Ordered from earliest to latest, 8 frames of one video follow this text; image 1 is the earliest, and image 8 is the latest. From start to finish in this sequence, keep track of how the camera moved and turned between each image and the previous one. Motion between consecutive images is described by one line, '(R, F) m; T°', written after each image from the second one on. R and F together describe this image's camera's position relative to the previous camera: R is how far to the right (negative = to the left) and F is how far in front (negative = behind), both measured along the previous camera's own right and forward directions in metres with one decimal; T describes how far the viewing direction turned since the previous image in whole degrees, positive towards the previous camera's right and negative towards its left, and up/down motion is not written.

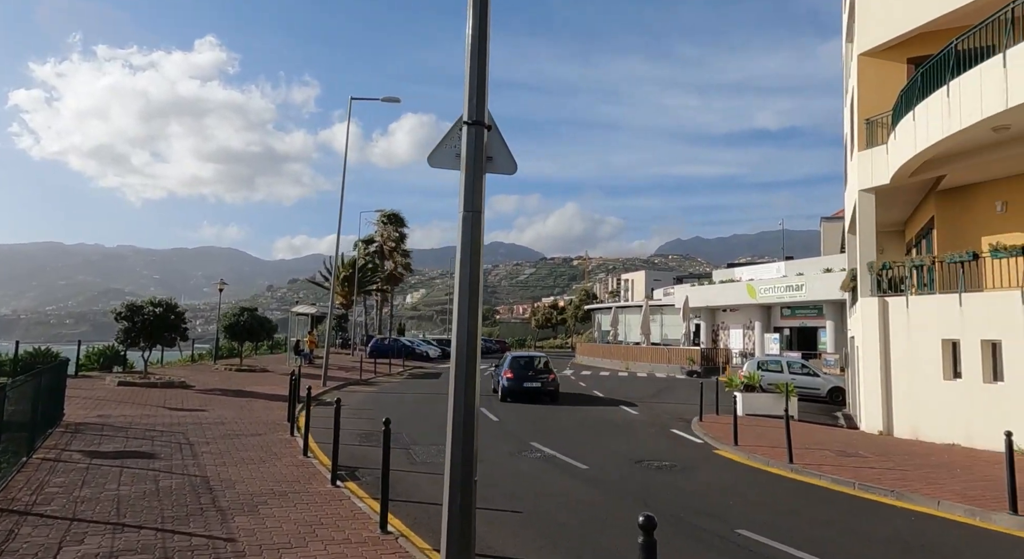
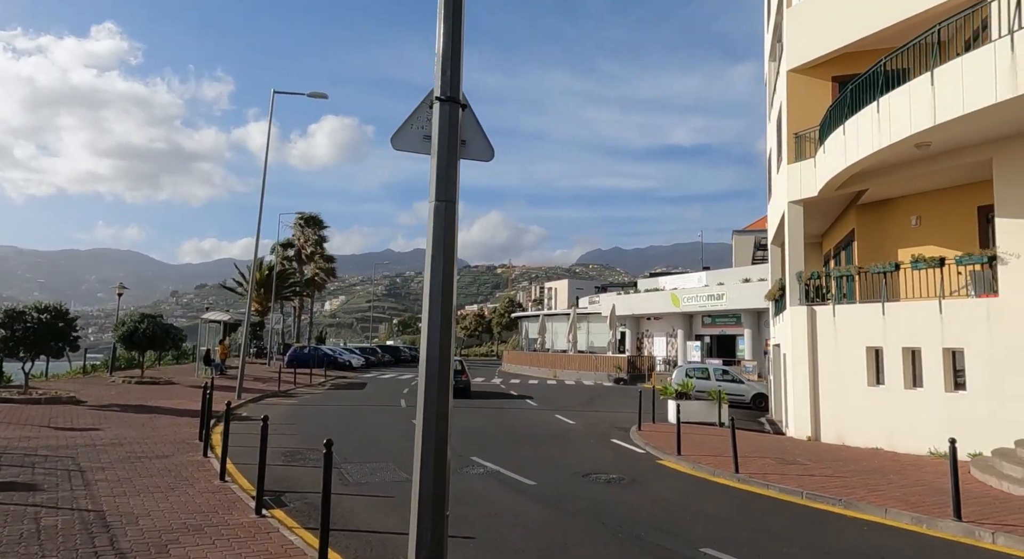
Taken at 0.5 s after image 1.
(-0.3, +0.4) m; +6°
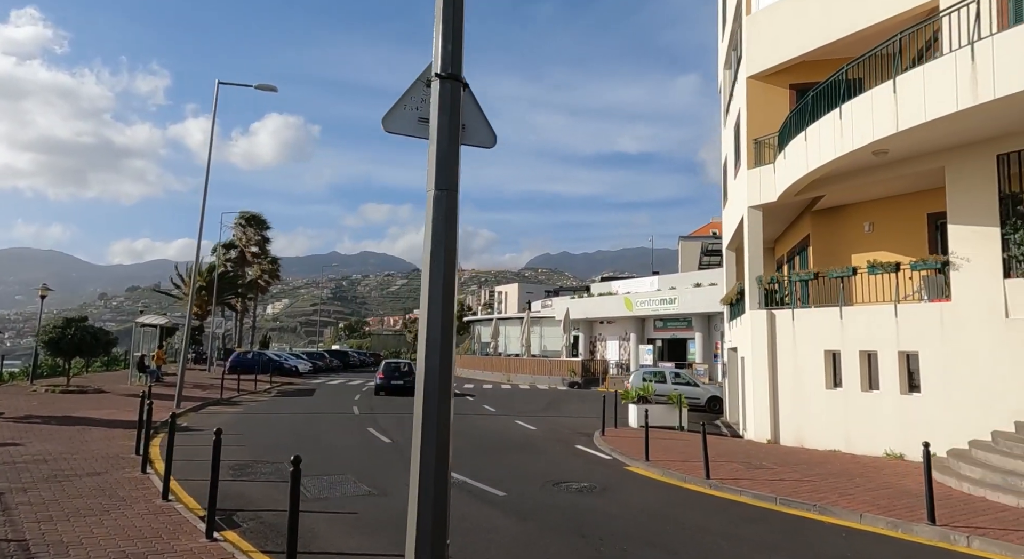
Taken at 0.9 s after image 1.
(-0.3, +0.3) m; +4°
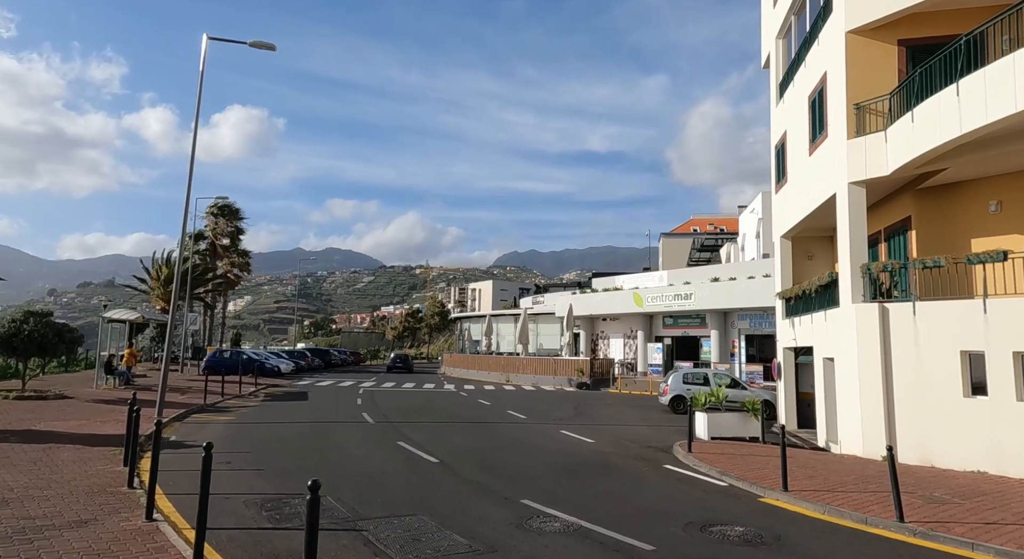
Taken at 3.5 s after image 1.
(-1.9, +2.5) m; +3°
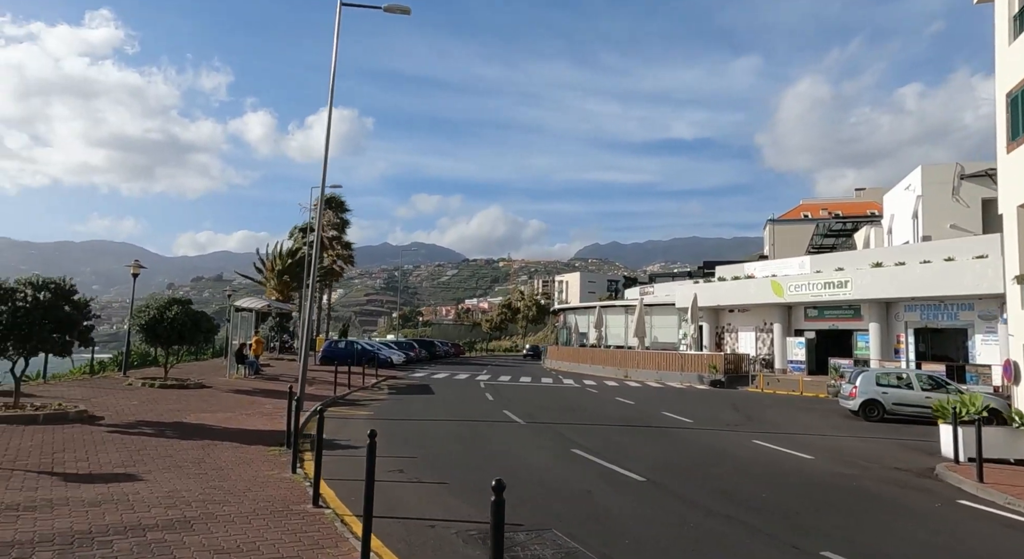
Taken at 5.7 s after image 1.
(-2.1, +2.0) m; -7°
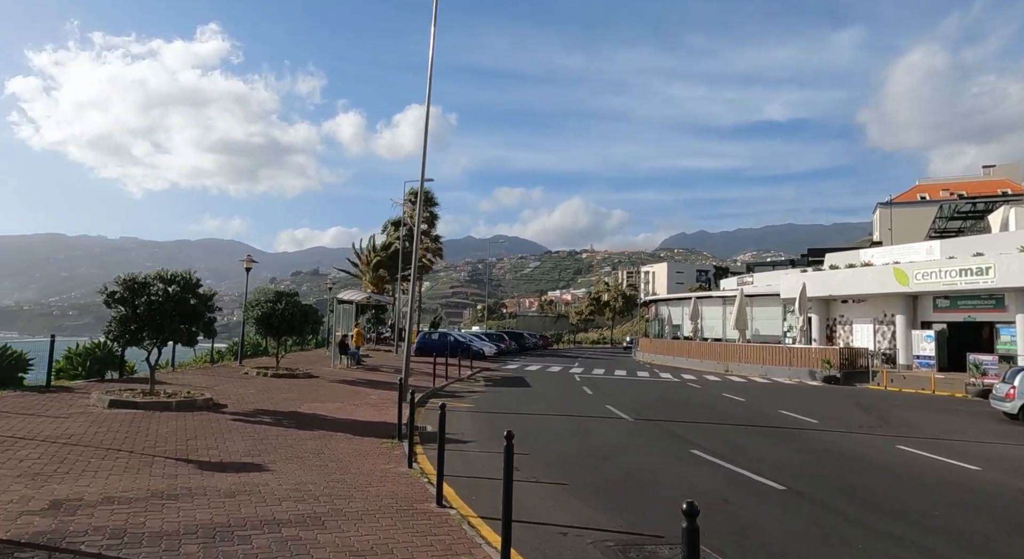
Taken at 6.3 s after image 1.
(-0.5, +0.5) m; -7°
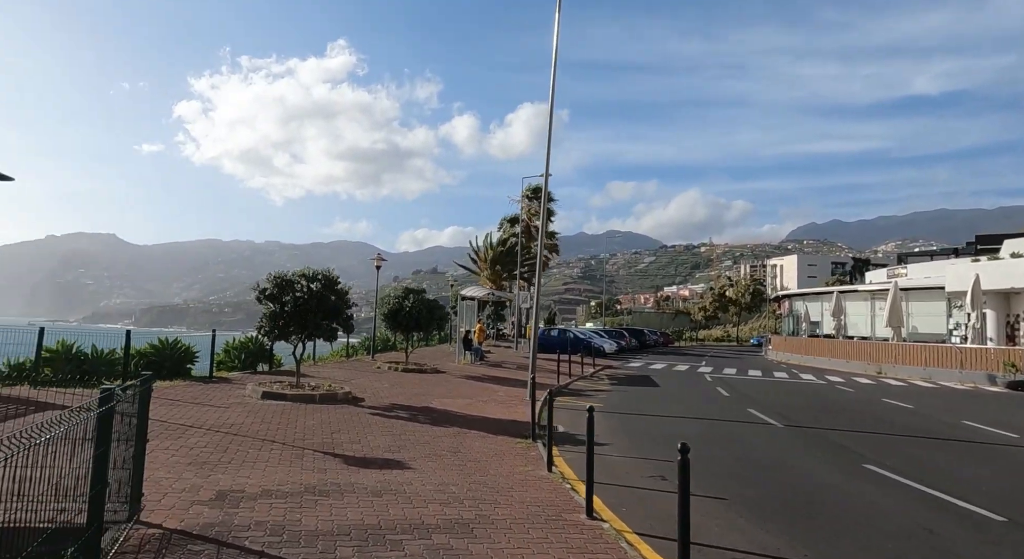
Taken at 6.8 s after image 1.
(-0.5, +0.5) m; -9°
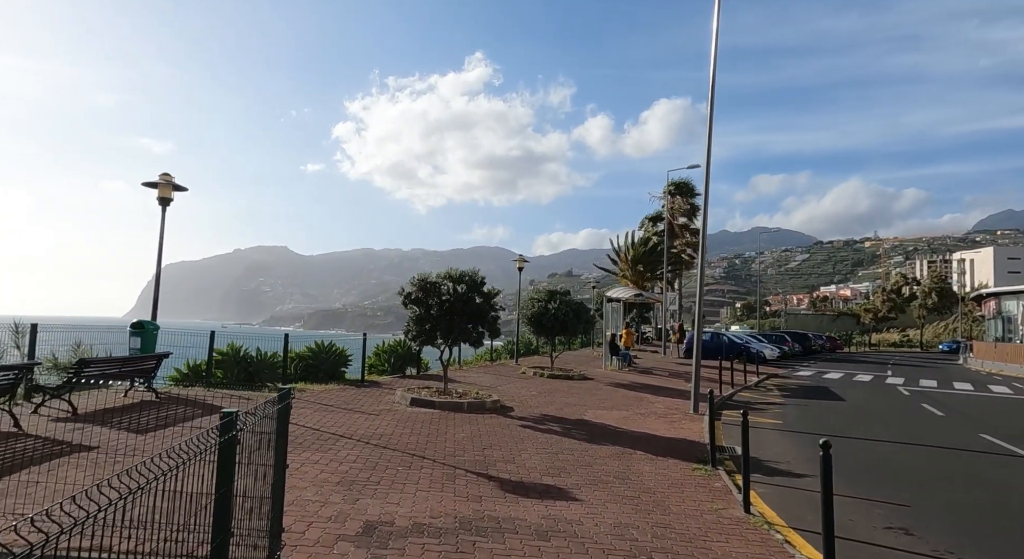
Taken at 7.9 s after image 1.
(-0.6, +1.6) m; -11°
